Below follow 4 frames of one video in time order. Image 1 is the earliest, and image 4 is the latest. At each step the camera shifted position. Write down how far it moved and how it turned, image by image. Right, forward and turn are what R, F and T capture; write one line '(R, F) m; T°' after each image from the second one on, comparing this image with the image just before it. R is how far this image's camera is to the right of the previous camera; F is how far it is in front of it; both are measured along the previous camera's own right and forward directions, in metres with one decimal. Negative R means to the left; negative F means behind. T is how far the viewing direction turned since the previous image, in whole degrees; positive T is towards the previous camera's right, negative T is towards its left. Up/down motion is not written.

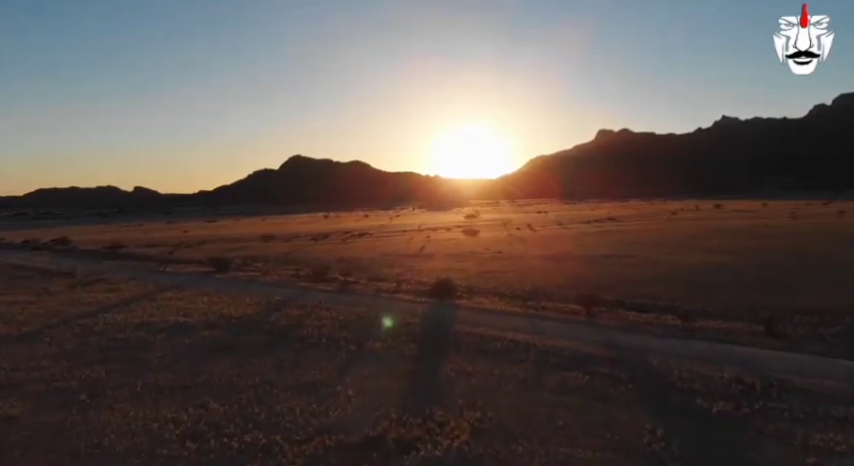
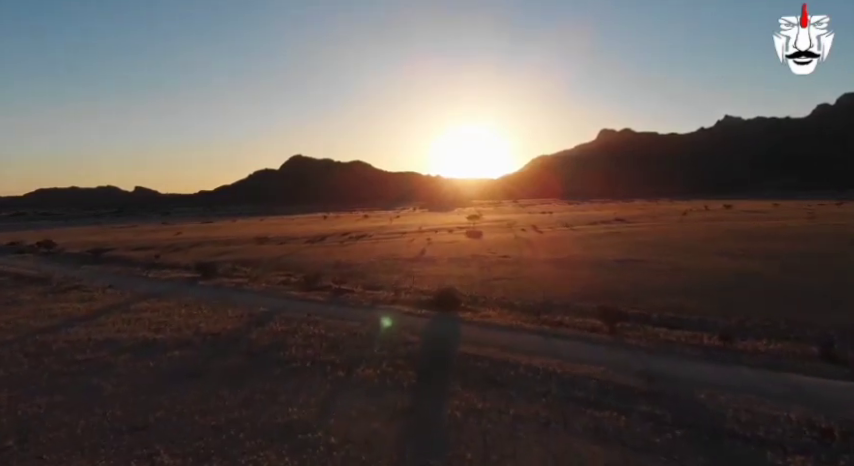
(0.0, +2.5) m; 0°
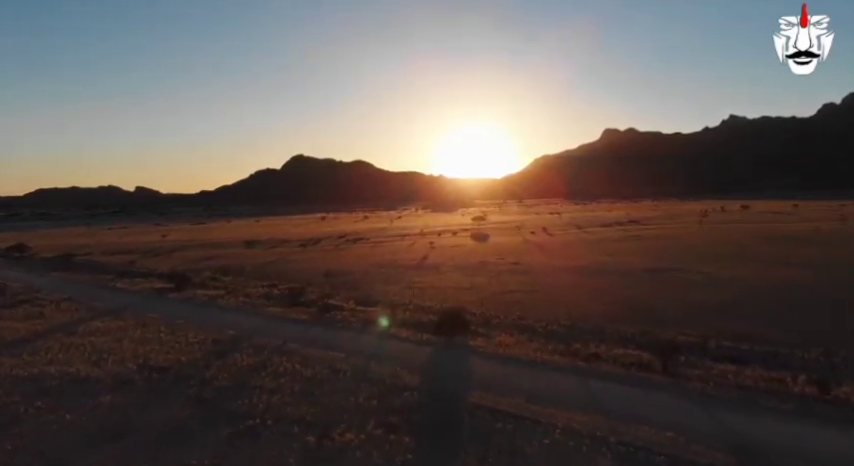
(0.0, +3.8) m; 0°
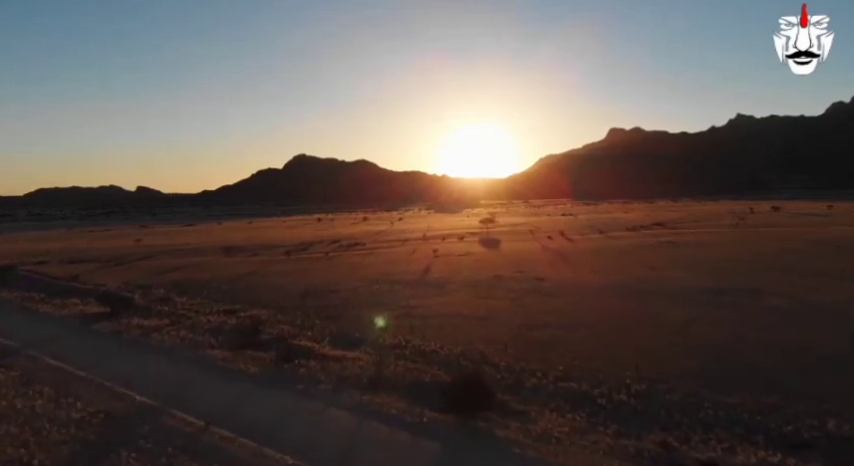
(0.0, +6.2) m; 0°
